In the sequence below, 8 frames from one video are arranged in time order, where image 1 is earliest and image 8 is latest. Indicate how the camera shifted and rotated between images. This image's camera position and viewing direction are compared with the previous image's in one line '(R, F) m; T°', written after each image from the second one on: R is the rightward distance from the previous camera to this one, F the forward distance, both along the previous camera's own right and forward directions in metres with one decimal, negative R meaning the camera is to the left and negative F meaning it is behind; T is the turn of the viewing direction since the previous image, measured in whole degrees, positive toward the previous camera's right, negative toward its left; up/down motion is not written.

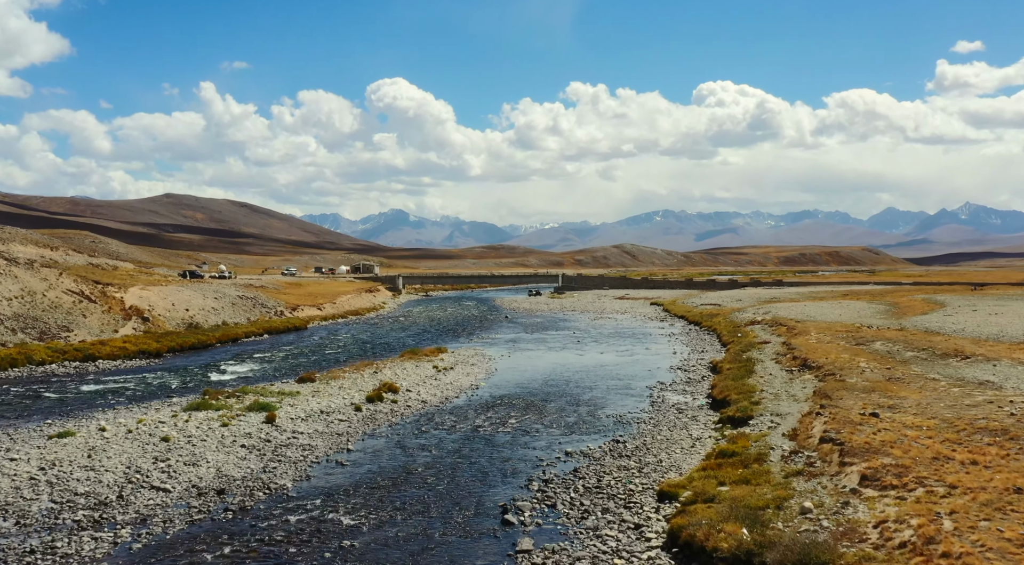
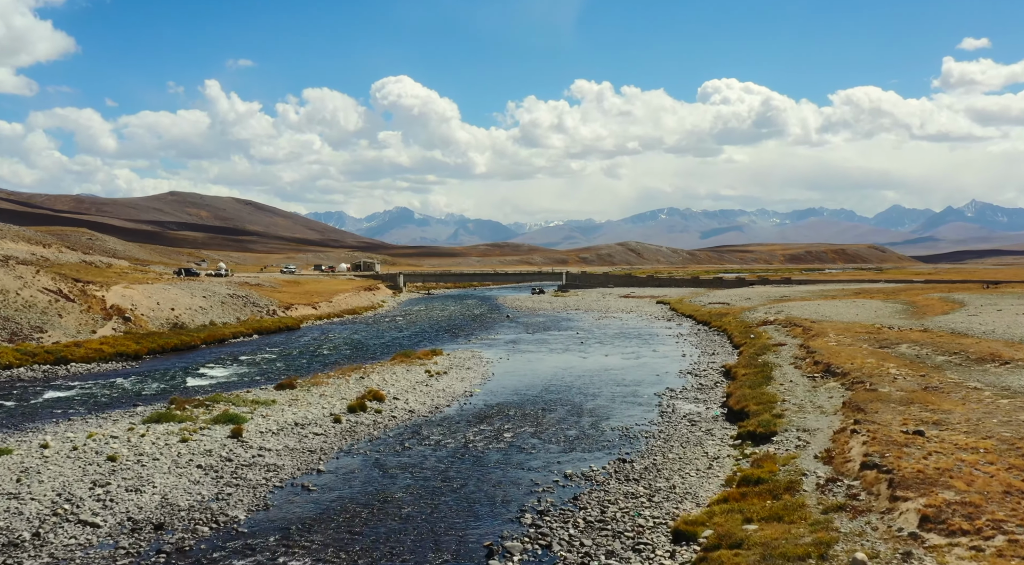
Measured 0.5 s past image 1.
(+0.4, +4.1) m; 0°
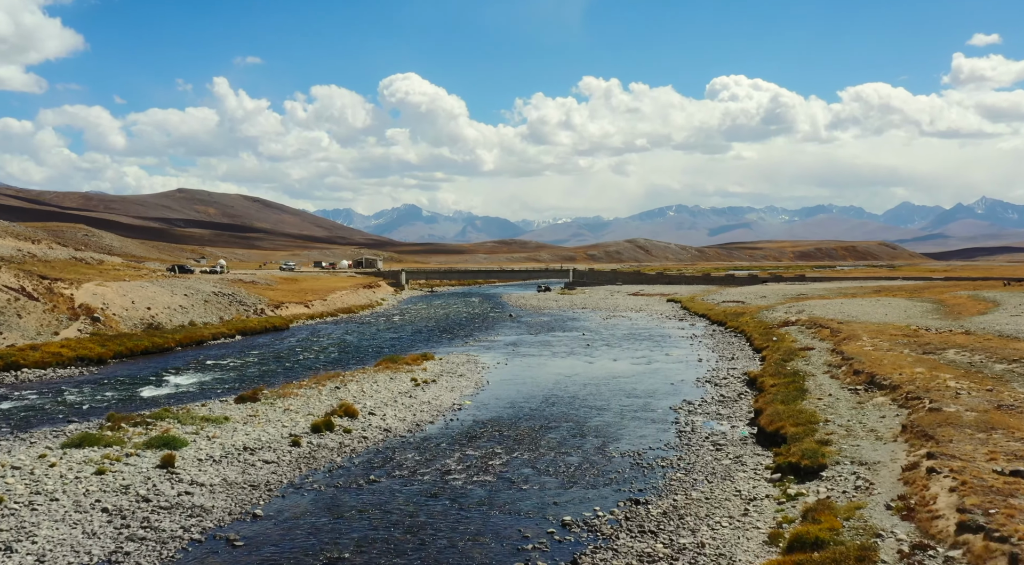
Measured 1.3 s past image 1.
(+0.6, +6.3) m; -1°
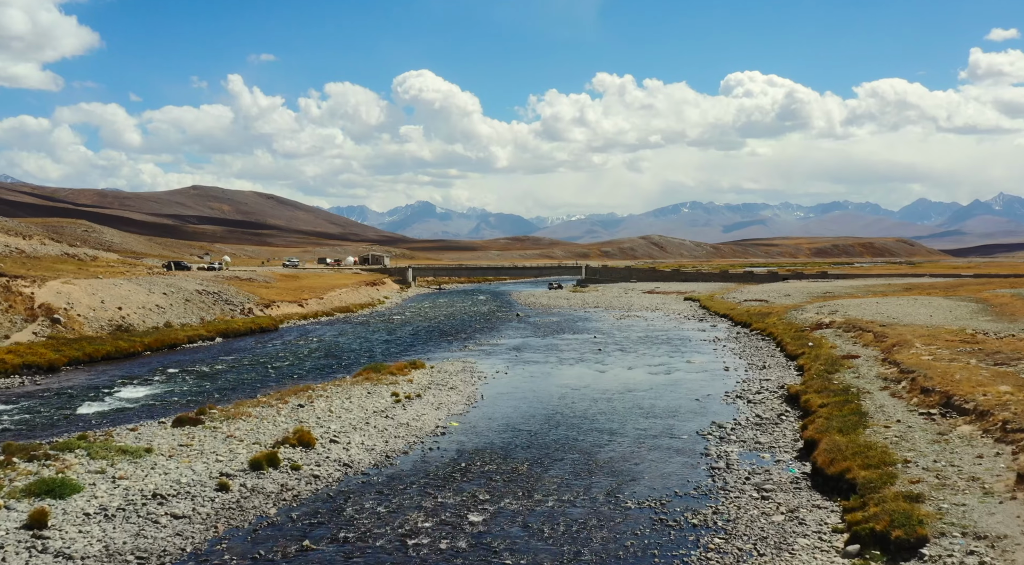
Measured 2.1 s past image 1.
(+0.8, +7.4) m; -1°
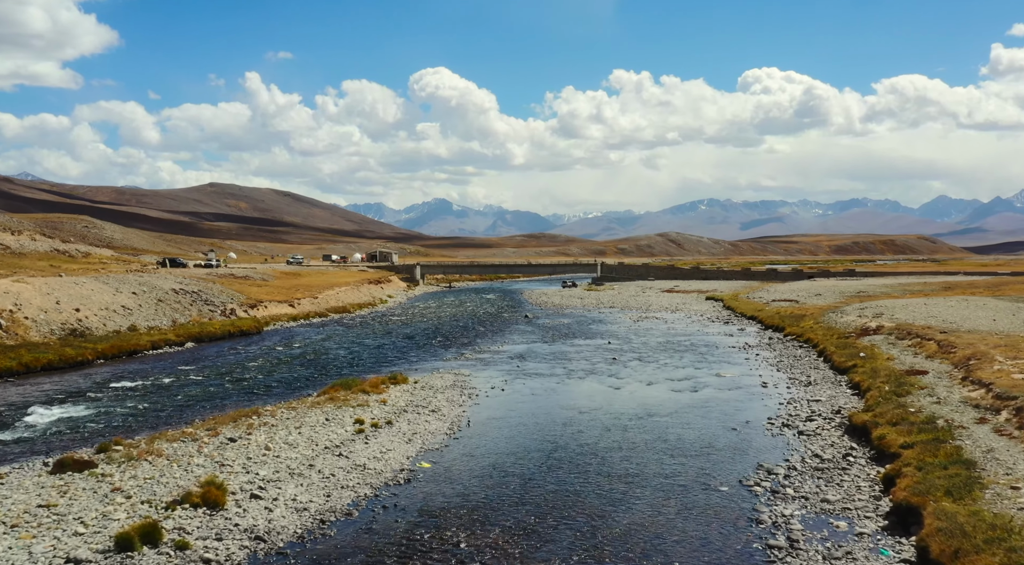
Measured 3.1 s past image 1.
(+0.9, +8.5) m; -1°
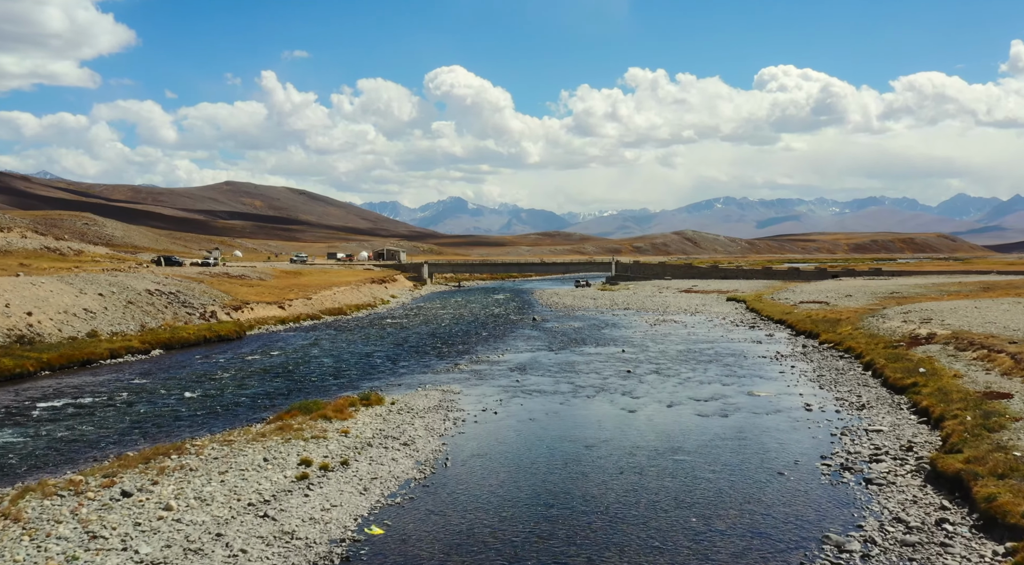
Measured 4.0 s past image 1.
(+0.9, +7.4) m; -1°
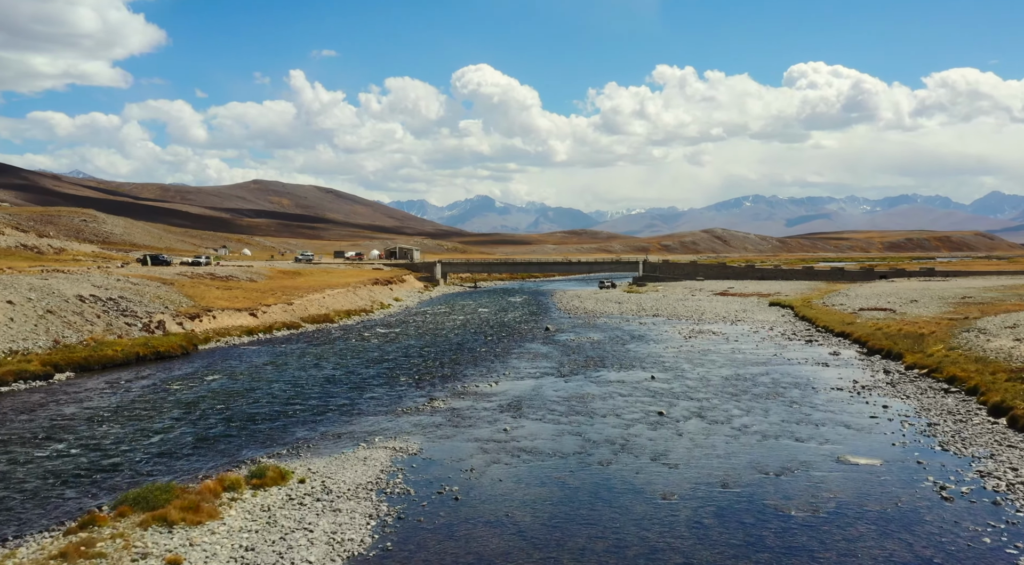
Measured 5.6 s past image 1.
(+1.6, +13.7) m; -2°
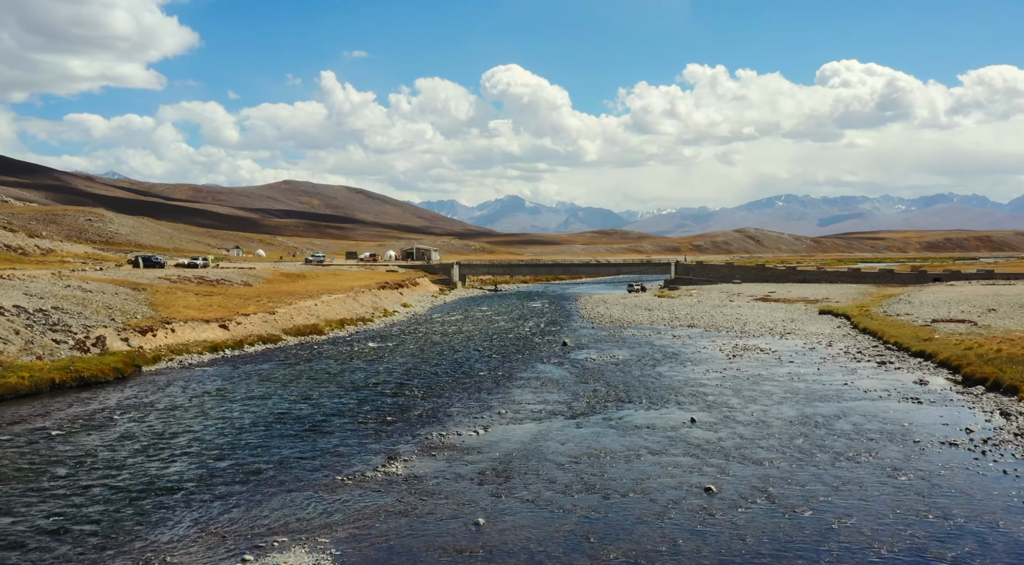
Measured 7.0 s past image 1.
(+1.4, +11.6) m; -2°
